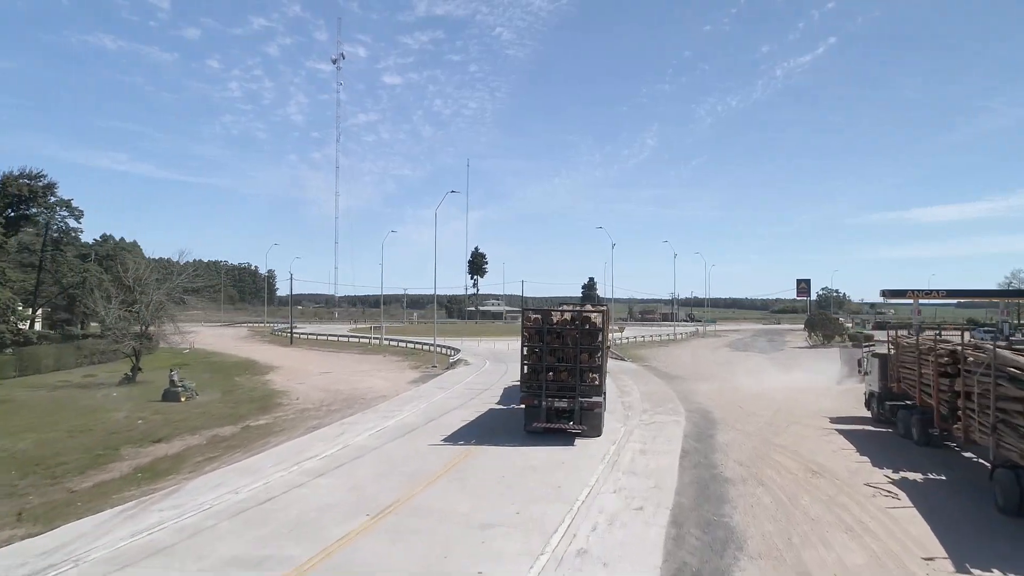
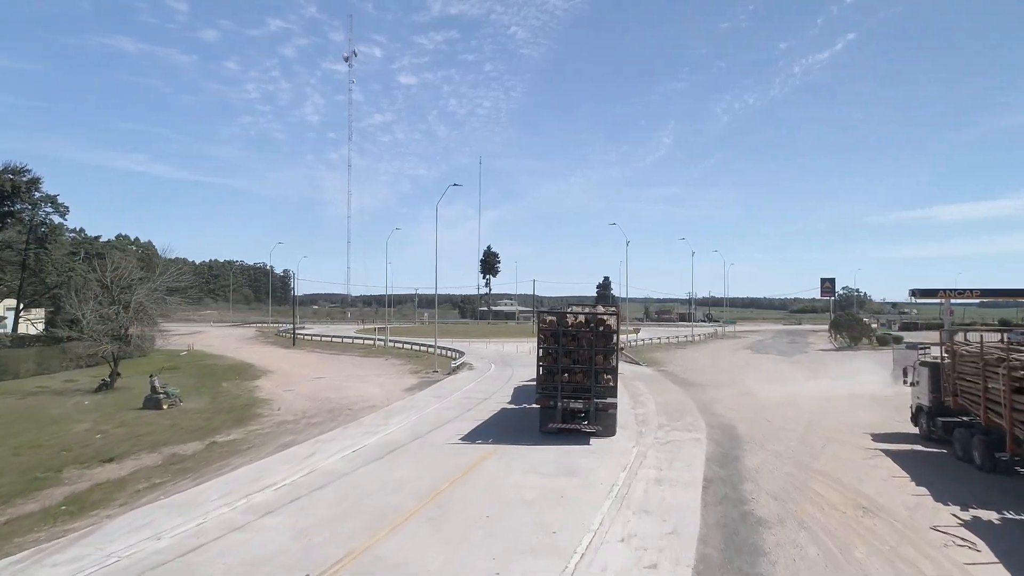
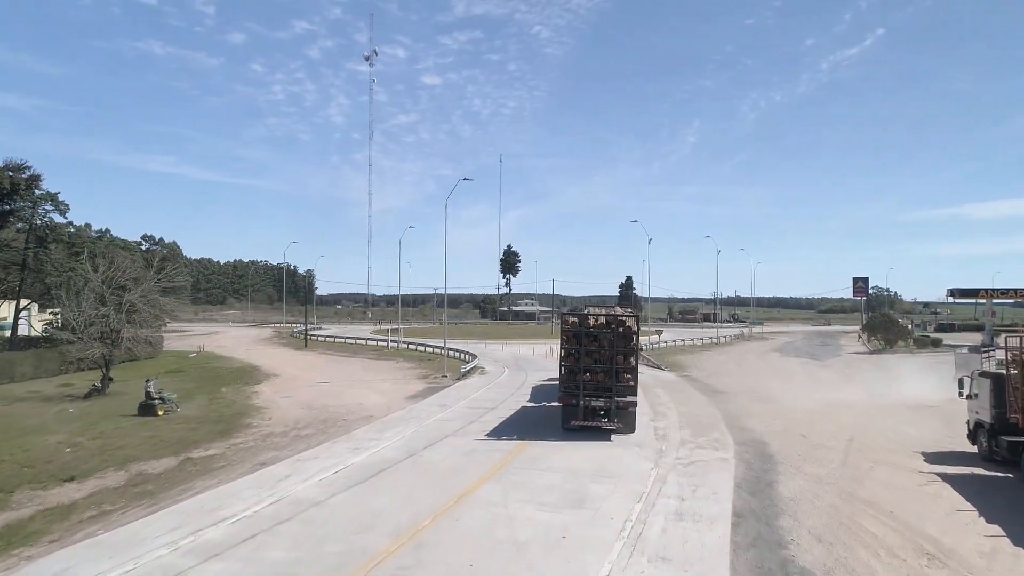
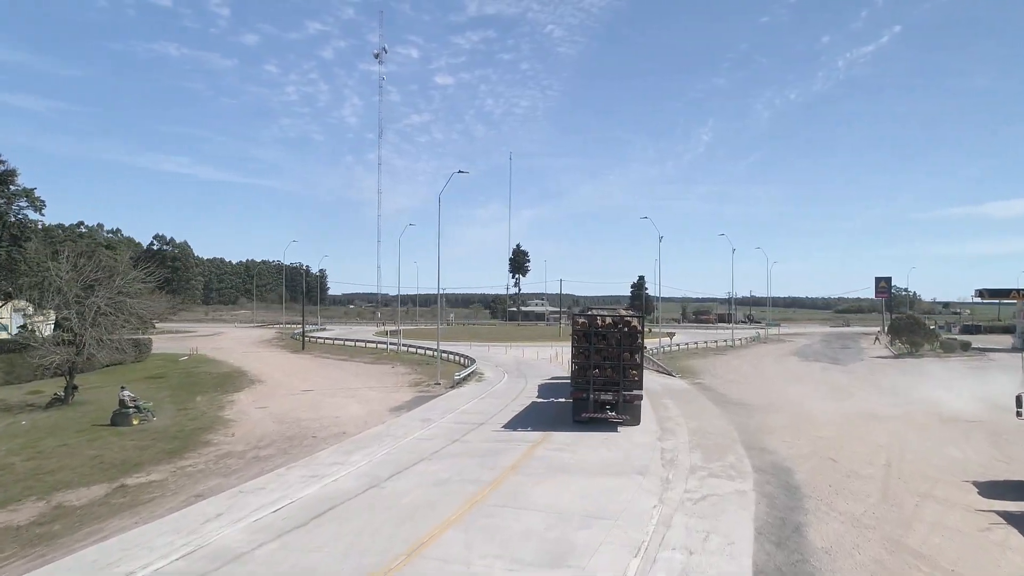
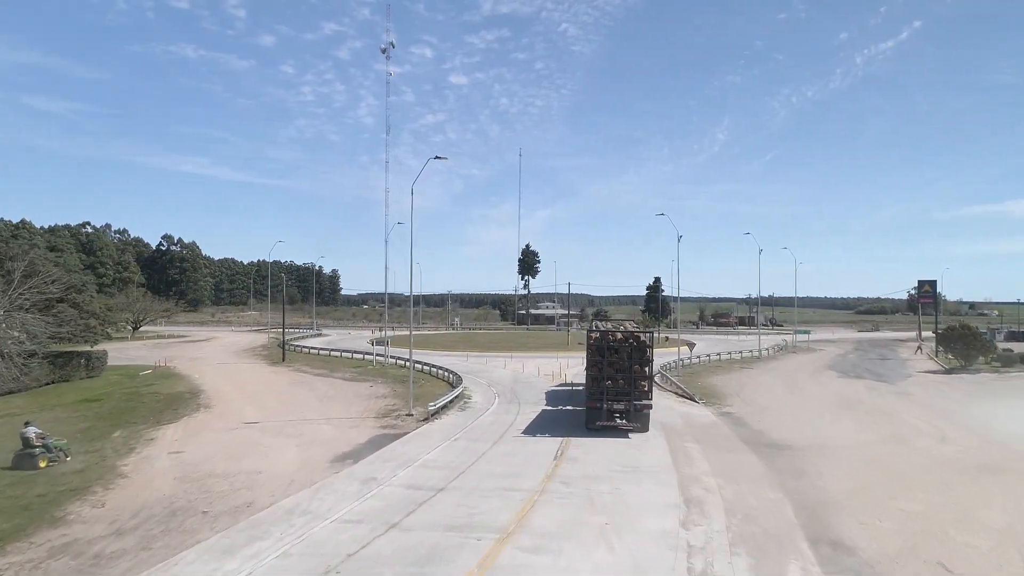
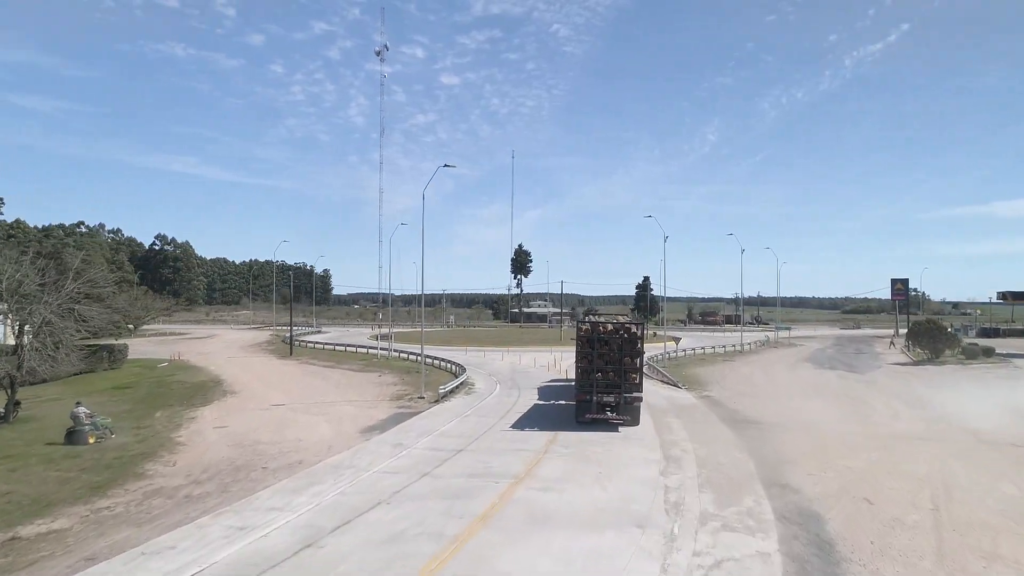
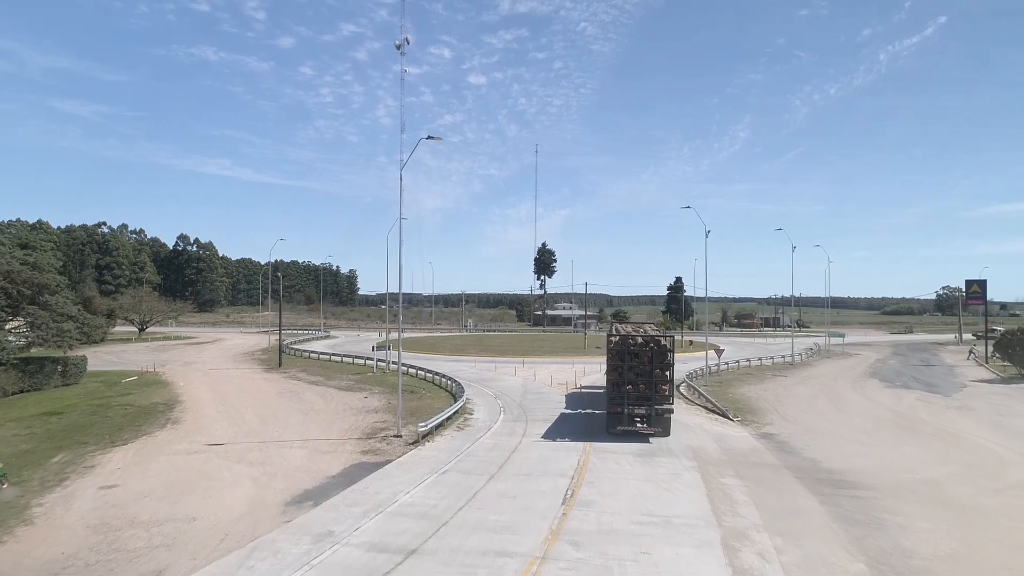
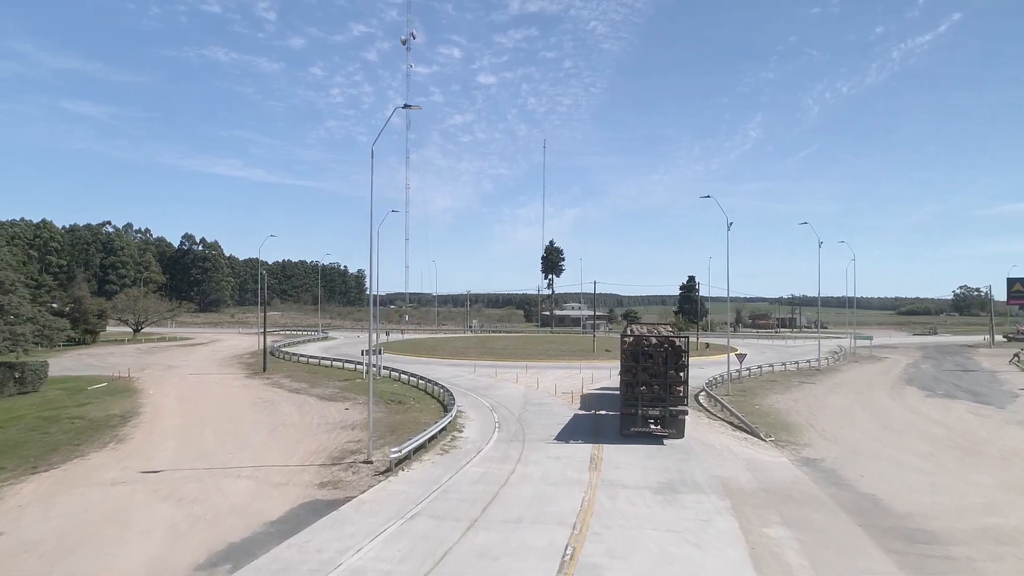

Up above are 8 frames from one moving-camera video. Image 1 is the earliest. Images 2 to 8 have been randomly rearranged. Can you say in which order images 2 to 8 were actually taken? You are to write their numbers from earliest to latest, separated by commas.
2, 3, 4, 6, 5, 7, 8
